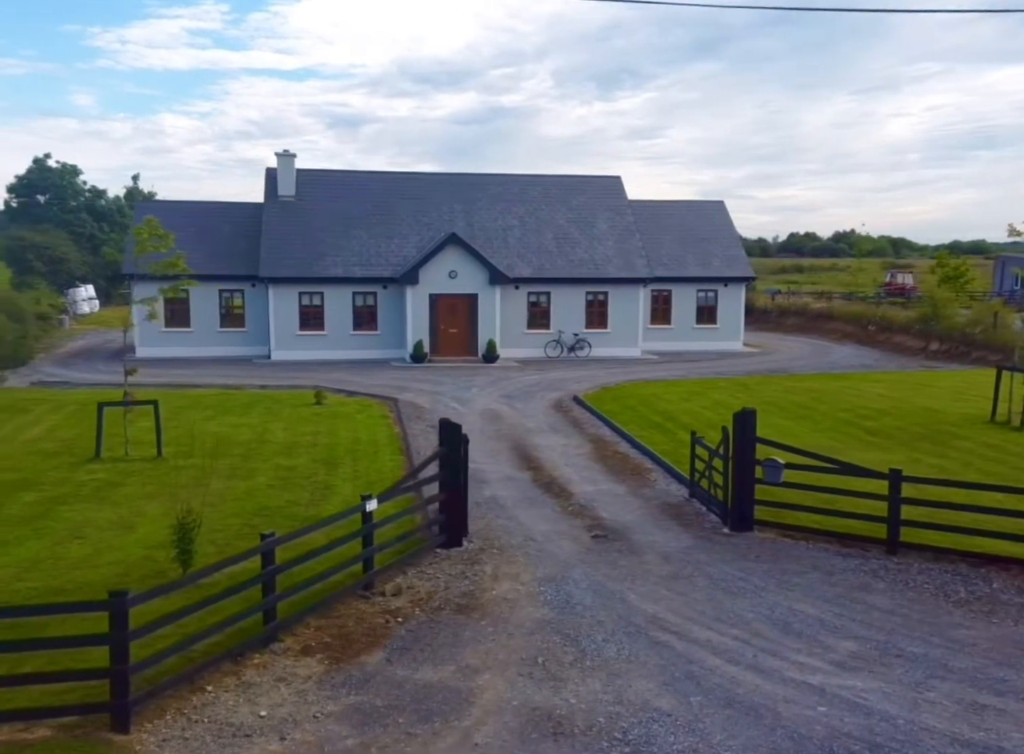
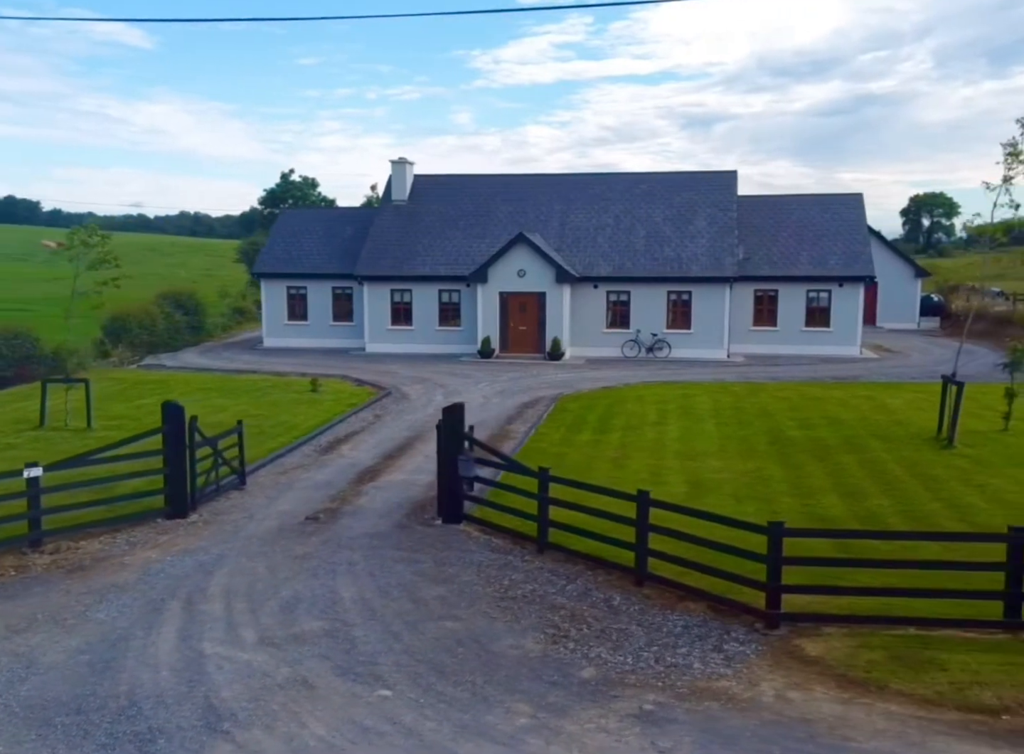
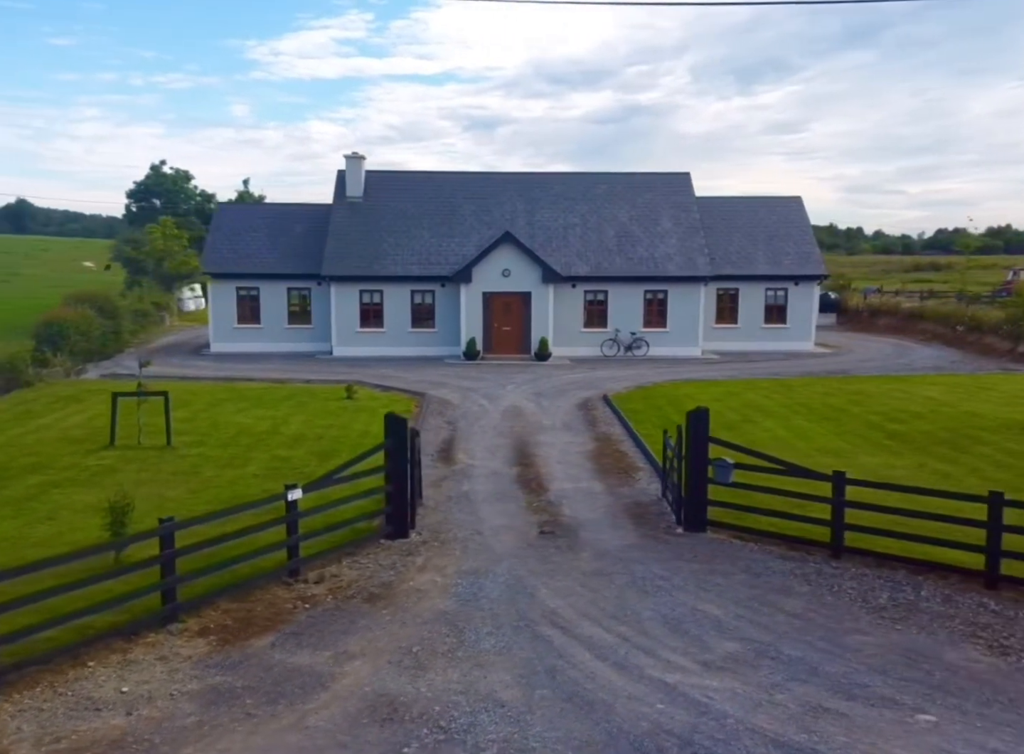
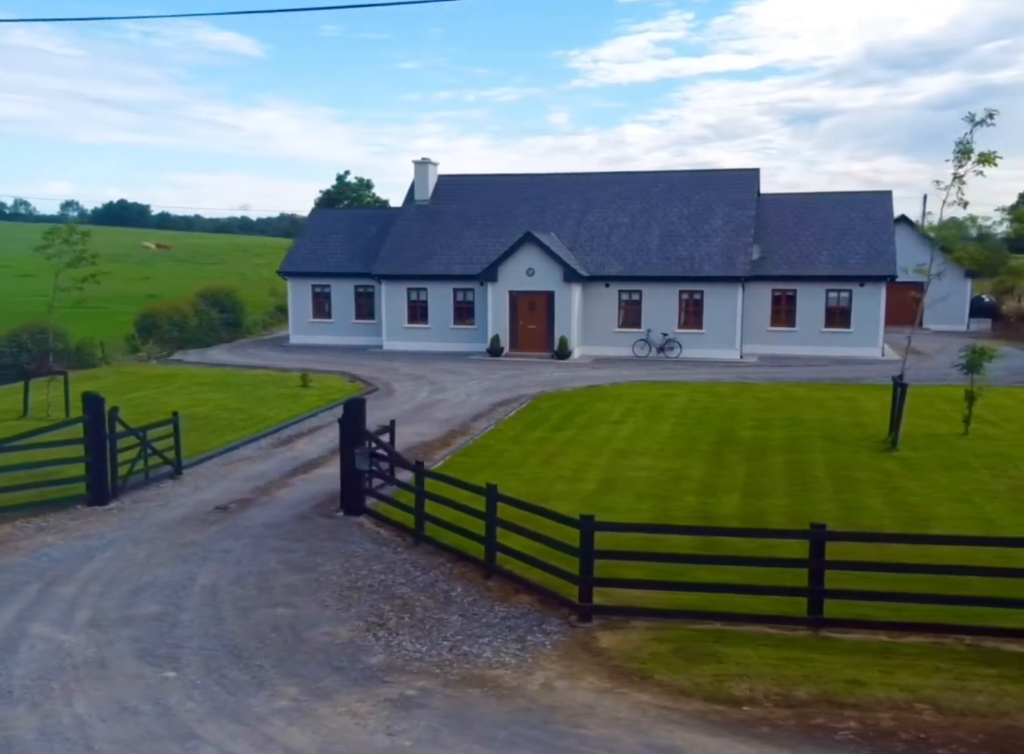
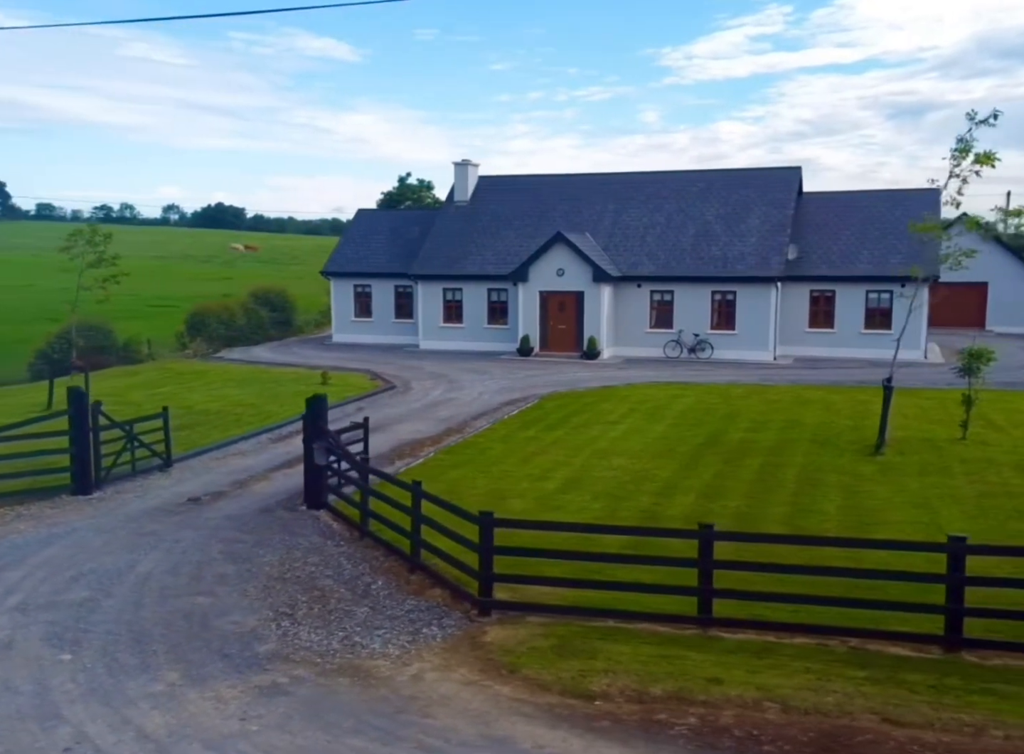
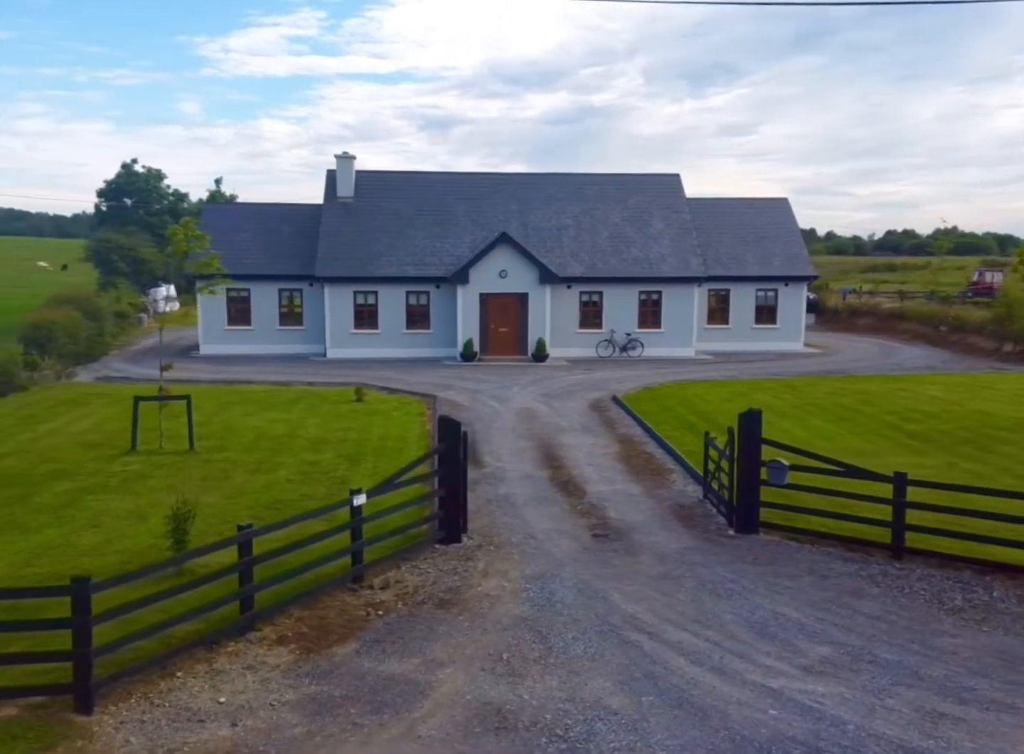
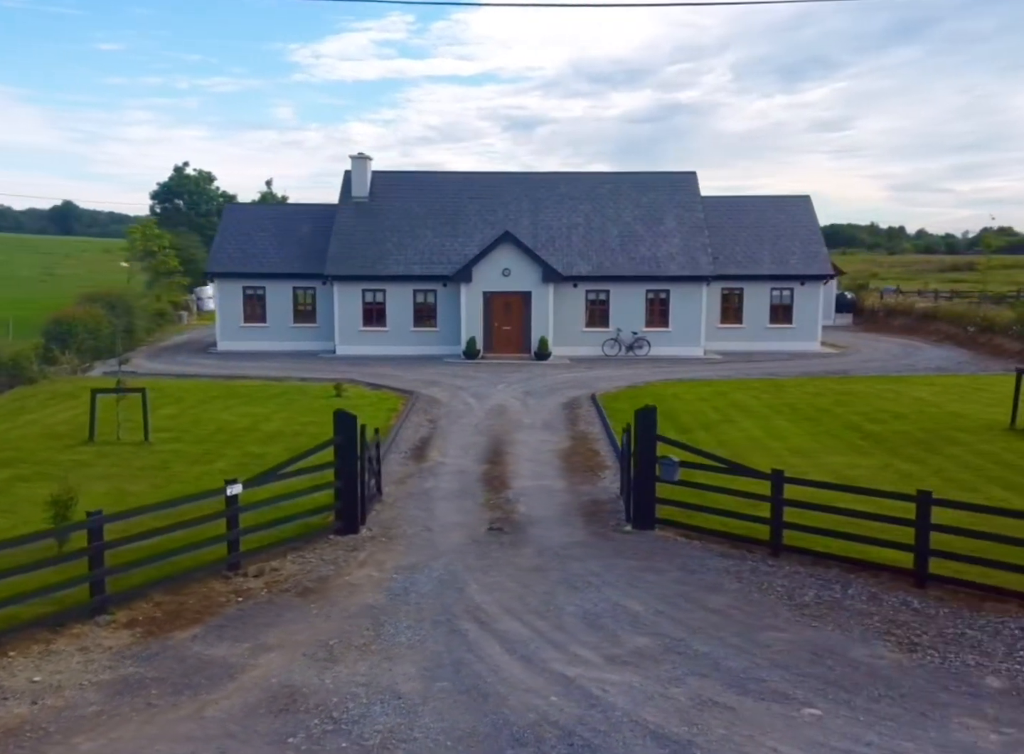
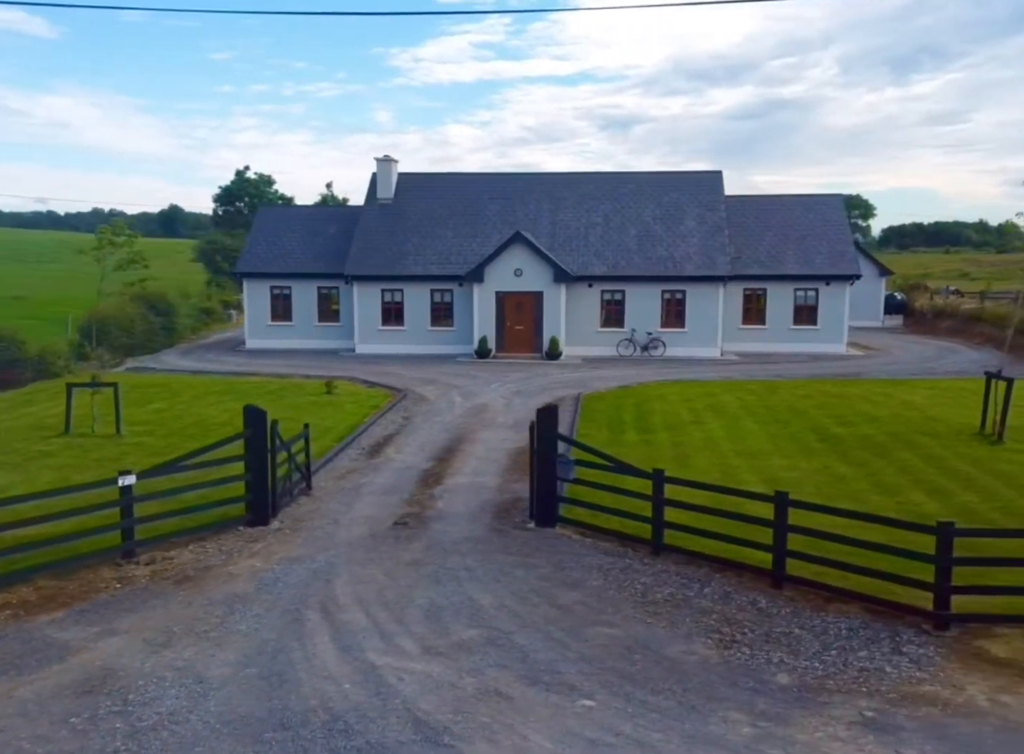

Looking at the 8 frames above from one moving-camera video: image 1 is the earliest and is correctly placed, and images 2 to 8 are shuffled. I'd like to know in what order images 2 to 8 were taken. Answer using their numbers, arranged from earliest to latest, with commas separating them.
6, 3, 7, 8, 2, 4, 5
